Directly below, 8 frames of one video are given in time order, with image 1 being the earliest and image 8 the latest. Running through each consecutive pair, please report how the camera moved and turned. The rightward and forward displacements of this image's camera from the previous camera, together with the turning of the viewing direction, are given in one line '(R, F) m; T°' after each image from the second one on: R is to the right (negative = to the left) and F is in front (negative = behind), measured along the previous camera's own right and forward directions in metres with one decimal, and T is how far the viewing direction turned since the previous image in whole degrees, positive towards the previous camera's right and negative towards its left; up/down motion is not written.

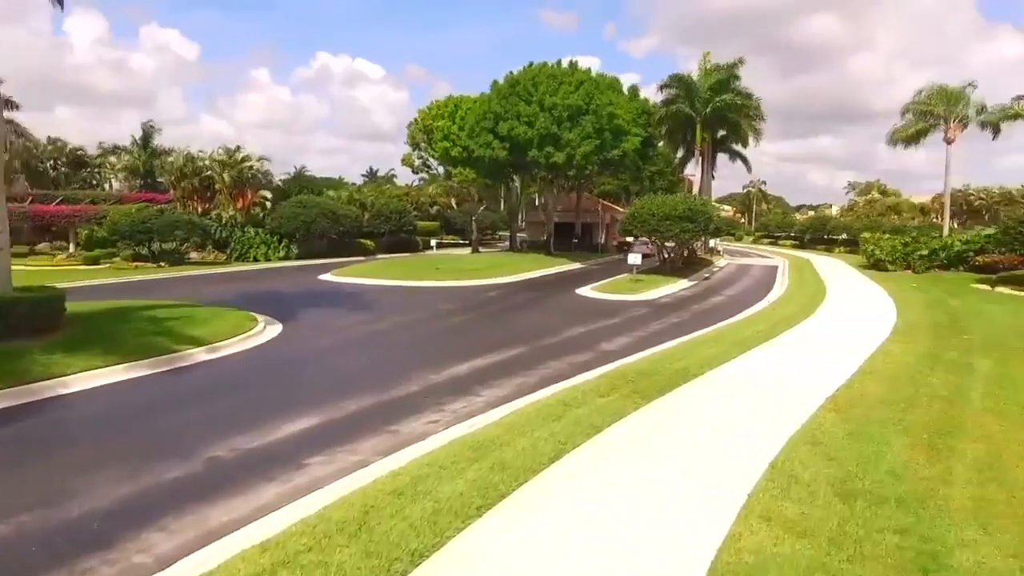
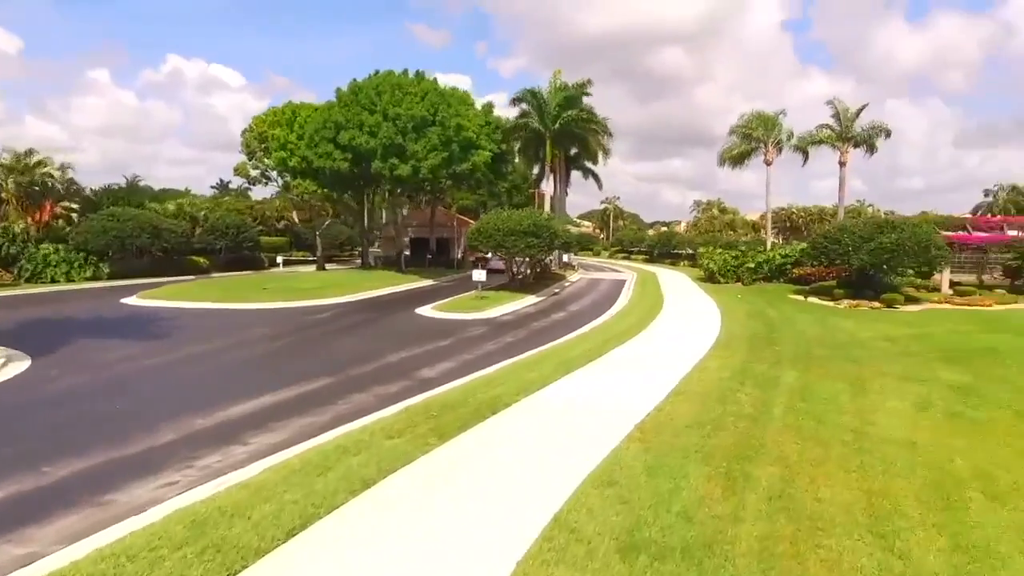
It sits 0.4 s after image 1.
(+1.3, +1.1) m; +12°
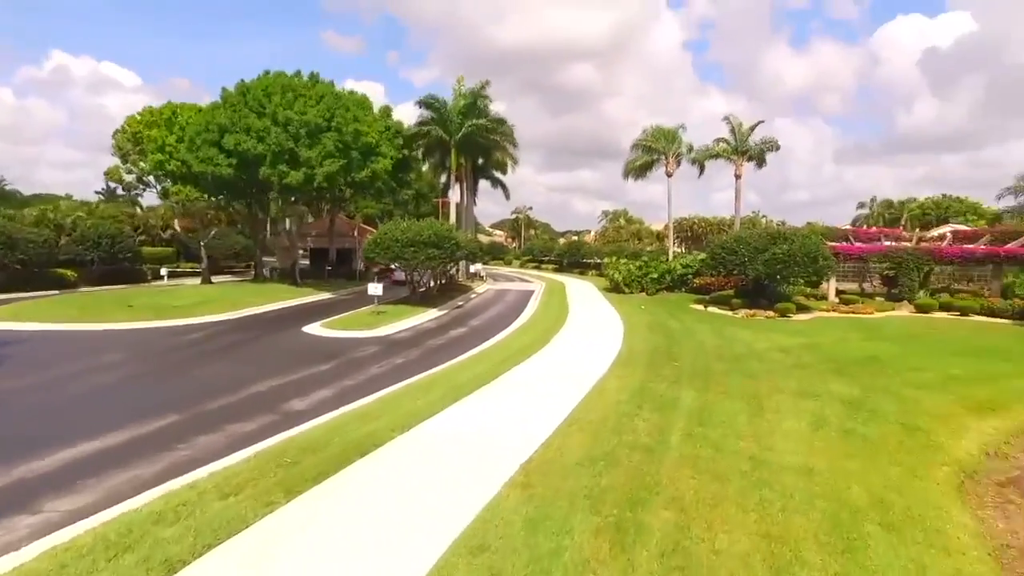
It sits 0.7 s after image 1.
(+0.6, +1.2) m; +8°
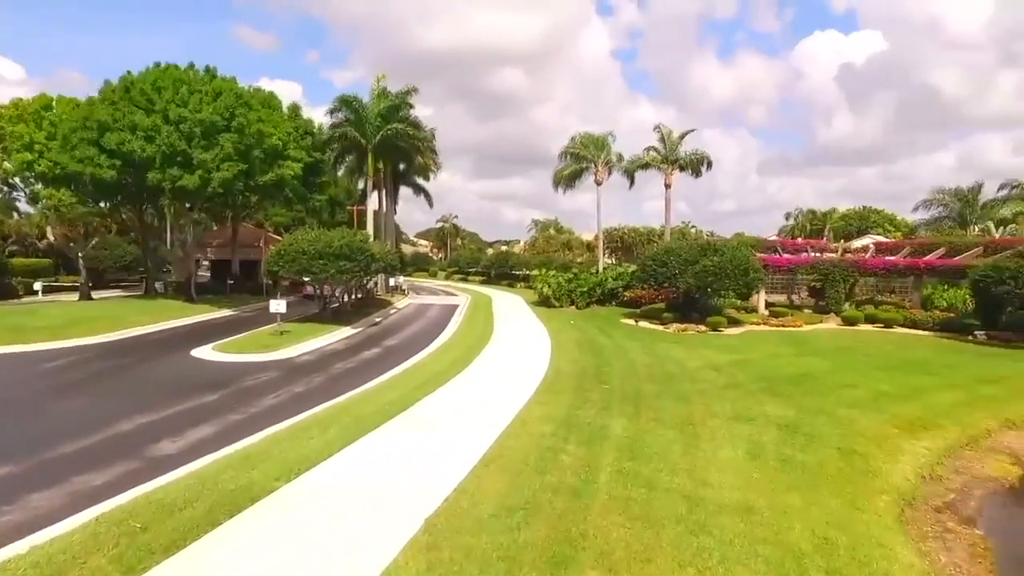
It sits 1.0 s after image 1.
(+0.4, +1.2) m; +6°
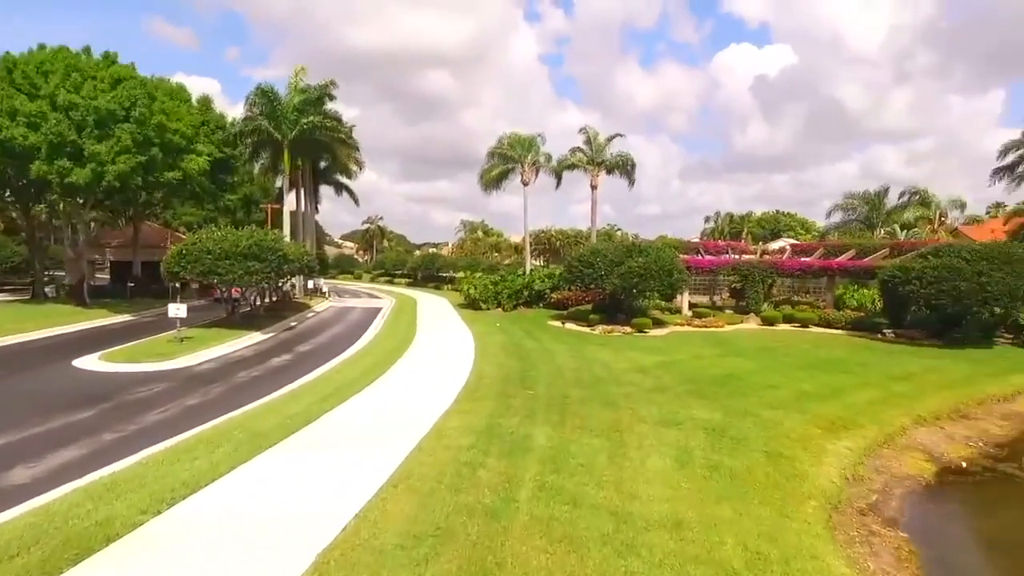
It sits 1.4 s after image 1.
(+0.2, +0.9) m; +6°
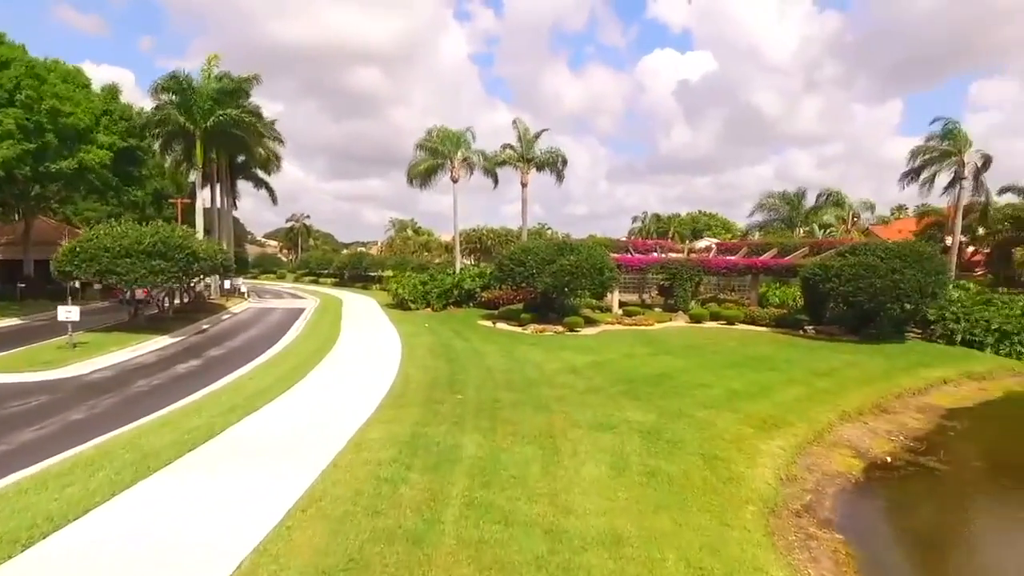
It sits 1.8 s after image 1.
(+0.1, +0.8) m; +6°
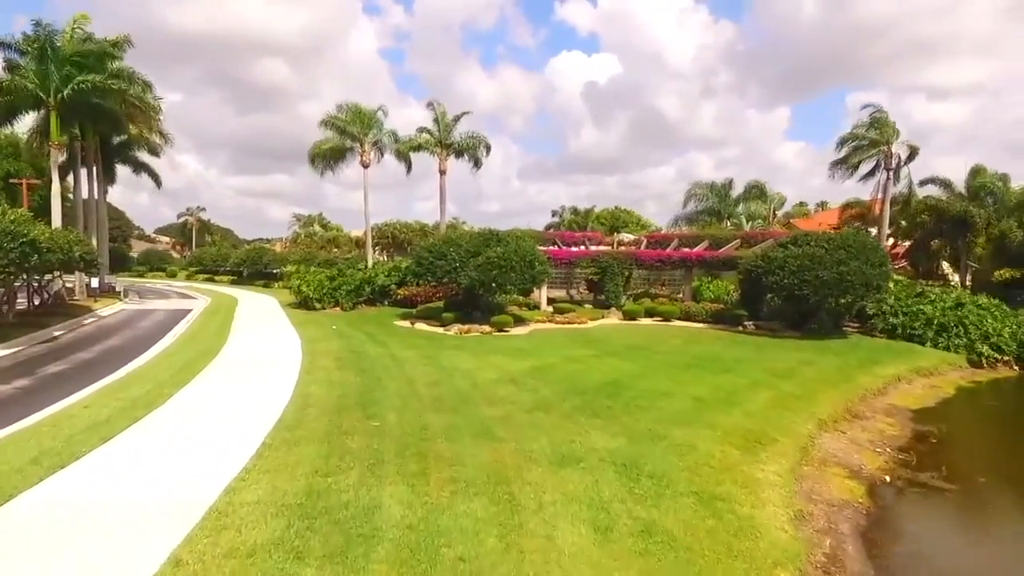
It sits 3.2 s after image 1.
(-0.3, +3.1) m; +8°
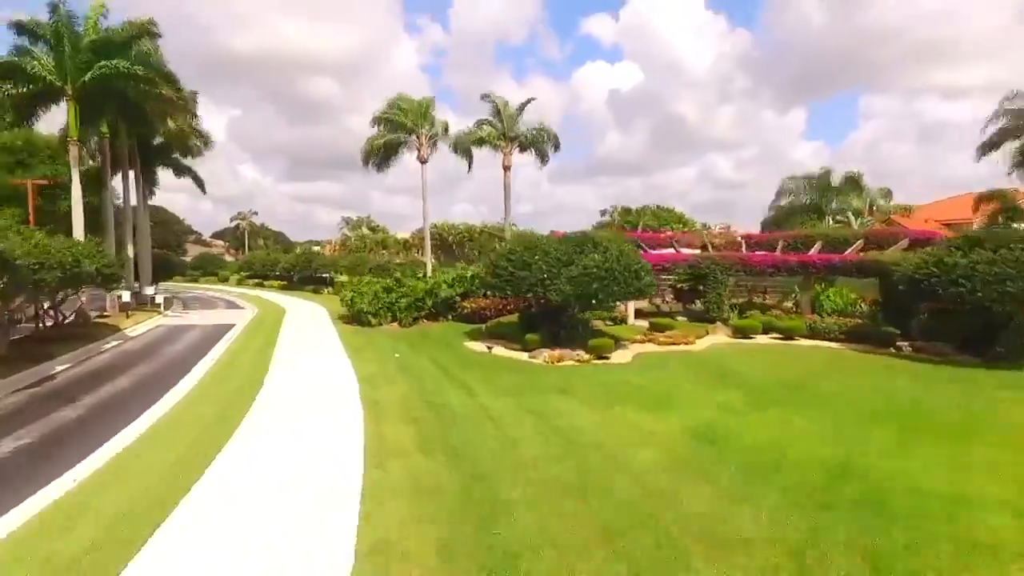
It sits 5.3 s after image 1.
(-1.9, +4.7) m; -3°
